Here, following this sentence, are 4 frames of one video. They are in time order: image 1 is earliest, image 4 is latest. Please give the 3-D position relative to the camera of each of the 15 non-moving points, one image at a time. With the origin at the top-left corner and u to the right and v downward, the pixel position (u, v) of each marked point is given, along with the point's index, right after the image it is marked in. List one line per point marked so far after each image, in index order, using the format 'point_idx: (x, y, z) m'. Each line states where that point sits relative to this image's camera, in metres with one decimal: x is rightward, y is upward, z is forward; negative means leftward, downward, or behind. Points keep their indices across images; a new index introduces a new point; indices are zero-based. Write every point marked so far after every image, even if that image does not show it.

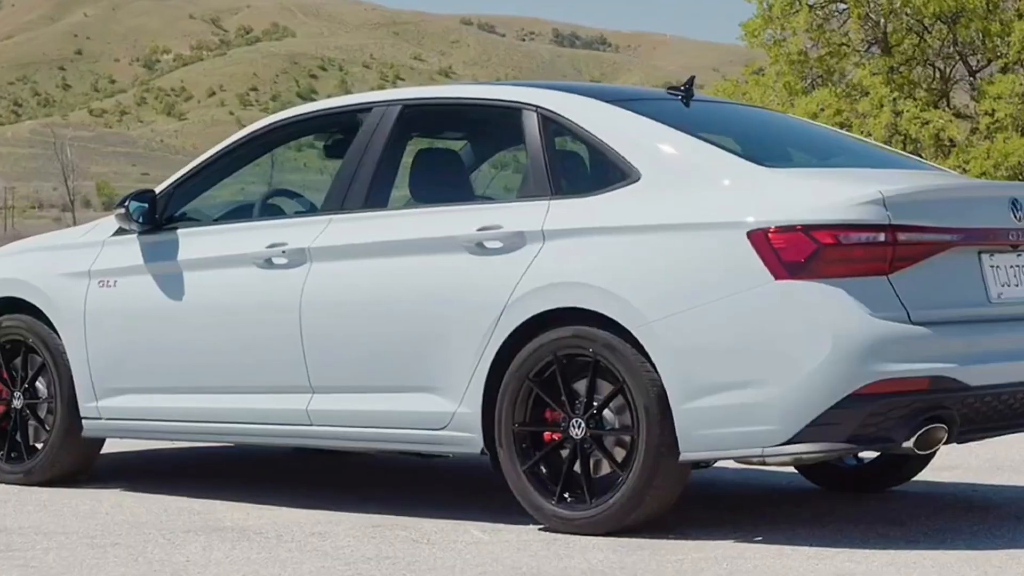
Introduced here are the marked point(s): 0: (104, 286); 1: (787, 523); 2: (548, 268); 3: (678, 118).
0: (-1.8, 0.0, +7.4) m
1: (+1.1, -0.9, +6.5) m
2: (+0.1, +0.1, +6.3) m
3: (+0.7, +0.7, +6.7) m
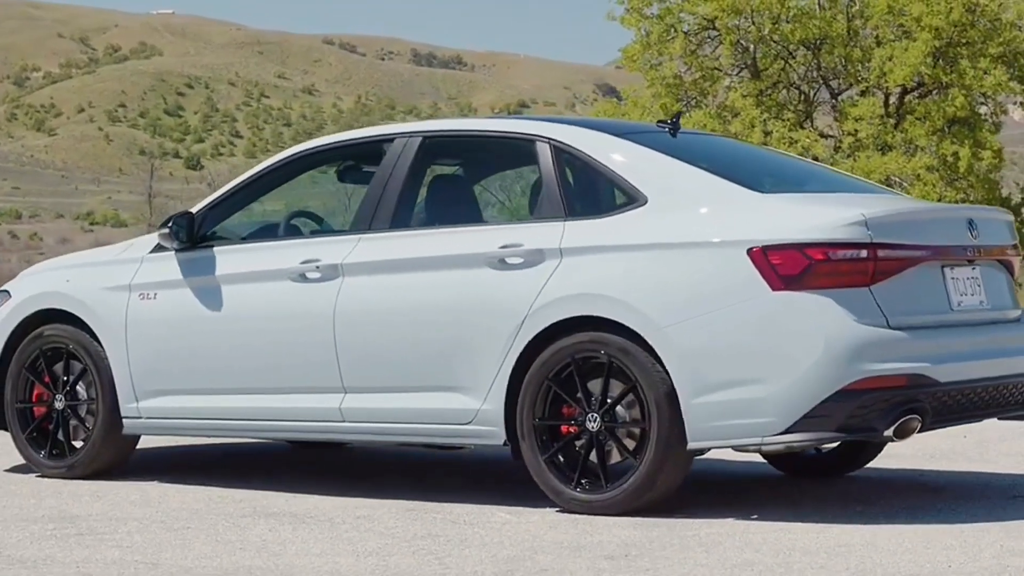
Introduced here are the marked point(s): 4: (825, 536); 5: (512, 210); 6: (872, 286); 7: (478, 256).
0: (-1.8, -0.1, +8.1) m
1: (+1.2, -1.0, +7.4) m
2: (+0.2, 0.0, +7.1) m
3: (+0.7, +0.6, +7.6) m
4: (+1.2, -1.0, +6.4) m
5: (0.0, +0.3, +7.5) m
6: (+1.5, 0.0, +6.7) m
7: (-0.2, +0.1, +7.3) m
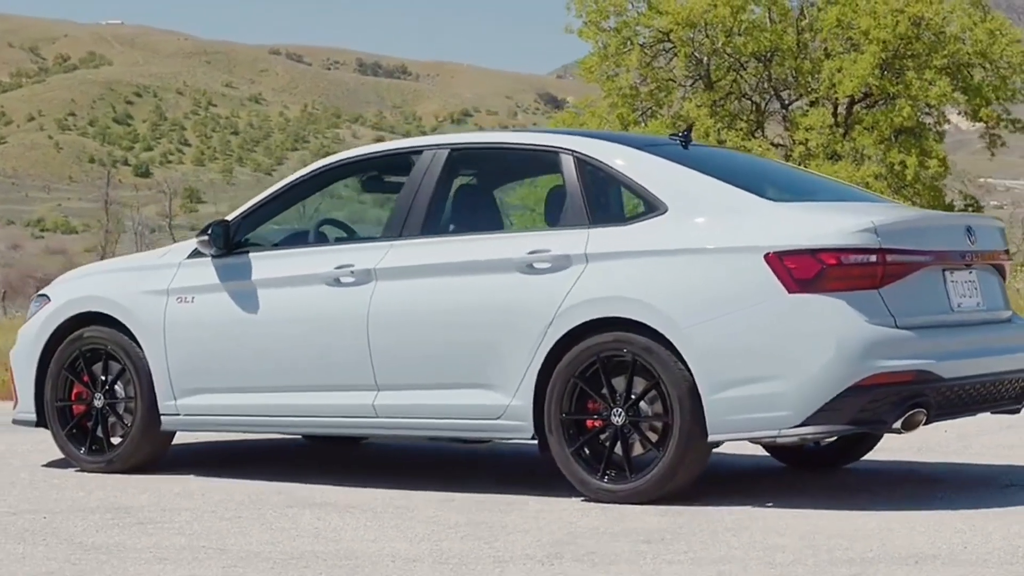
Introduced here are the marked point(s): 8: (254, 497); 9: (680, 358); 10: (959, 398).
0: (-1.7, -0.1, +8.5) m
1: (+1.3, -1.0, +7.9) m
2: (+0.4, 0.0, +7.6) m
3: (+0.8, +0.6, +8.1) m
4: (+1.4, -1.0, +6.9) m
5: (+0.1, +0.3, +8.0) m
6: (+1.6, 0.0, +7.2) m
7: (0.0, +0.1, +7.8) m
8: (-1.2, -1.0, +7.7) m
9: (+0.8, -0.3, +7.4) m
10: (+2.0, -0.5, +7.4) m
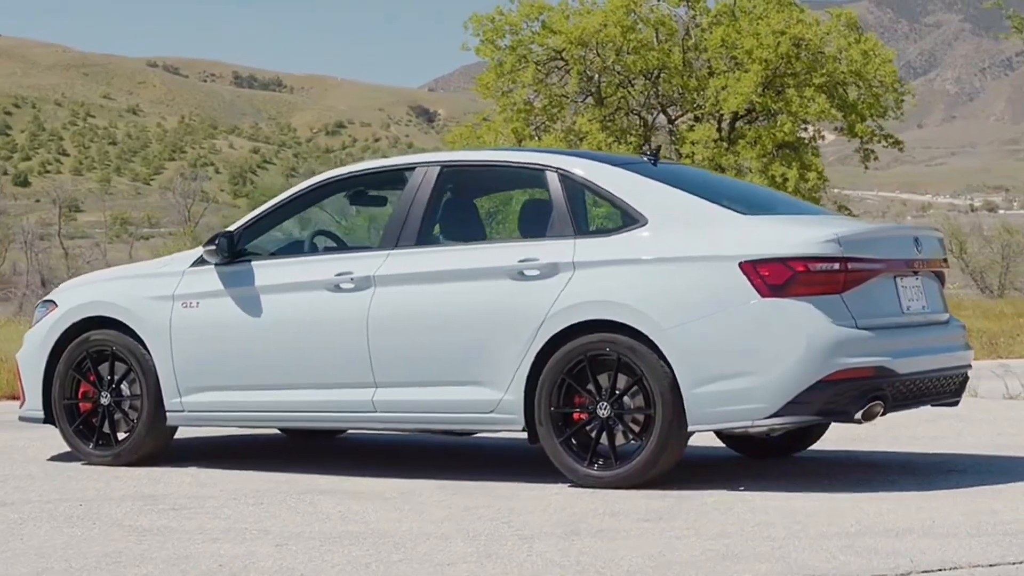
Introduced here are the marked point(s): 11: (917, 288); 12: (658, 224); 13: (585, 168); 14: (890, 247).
0: (-1.8, -0.1, +9.0) m
1: (+1.2, -1.0, +8.7) m
2: (+0.3, 0.0, +8.3) m
3: (+0.8, +0.6, +8.8) m
4: (+1.4, -1.0, +7.7) m
5: (+0.1, +0.3, +8.7) m
6: (+1.6, 0.0, +8.0) m
7: (-0.1, +0.1, +8.5) m
8: (-1.2, -1.0, +8.3) m
9: (+0.7, -0.3, +8.2) m
10: (+2.0, -0.5, +8.3) m
11: (+2.1, 0.0, +8.6) m
12: (+0.7, +0.3, +8.4) m
13: (+0.4, +0.6, +8.7) m
14: (+1.9, +0.2, +8.4) m
